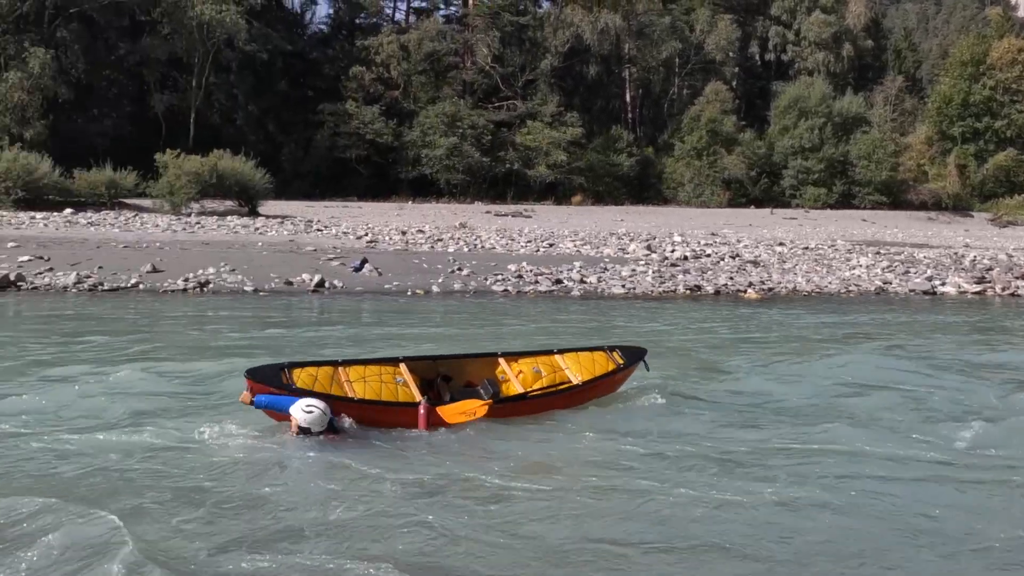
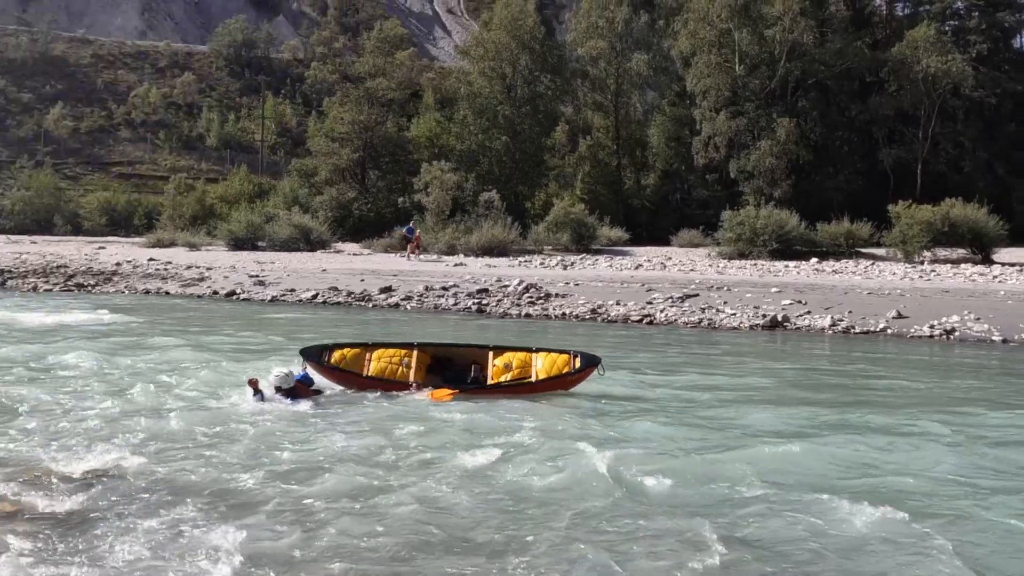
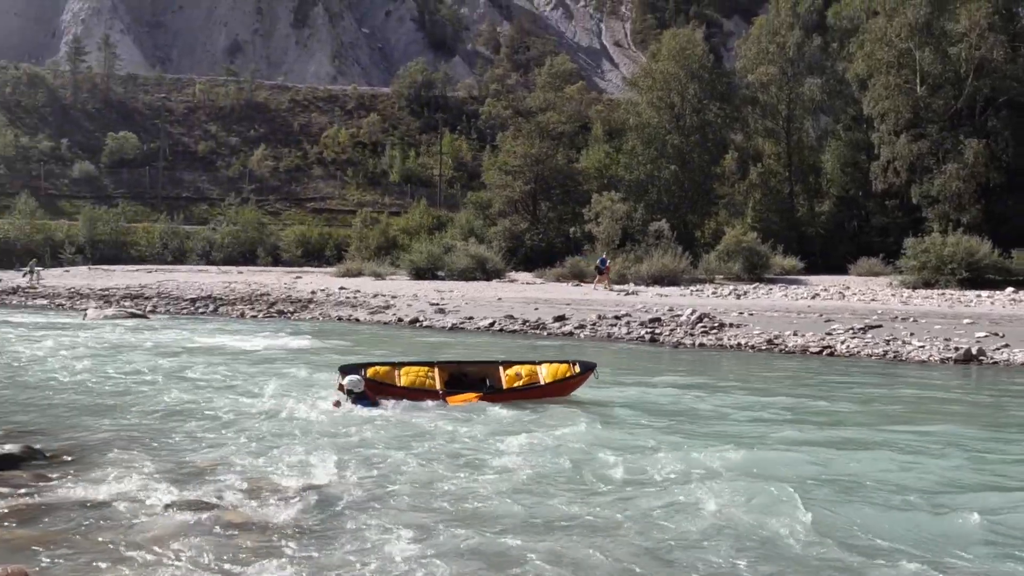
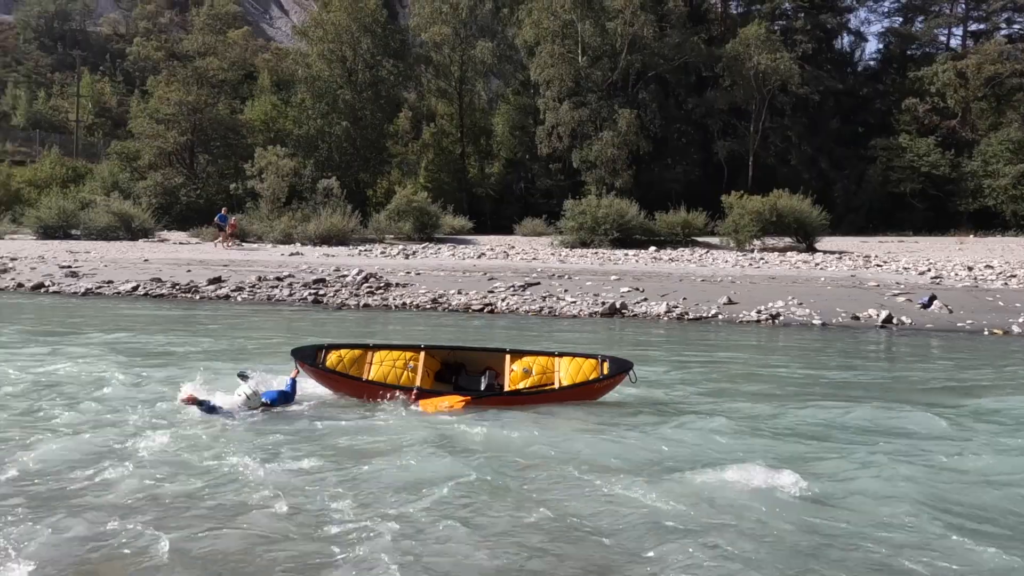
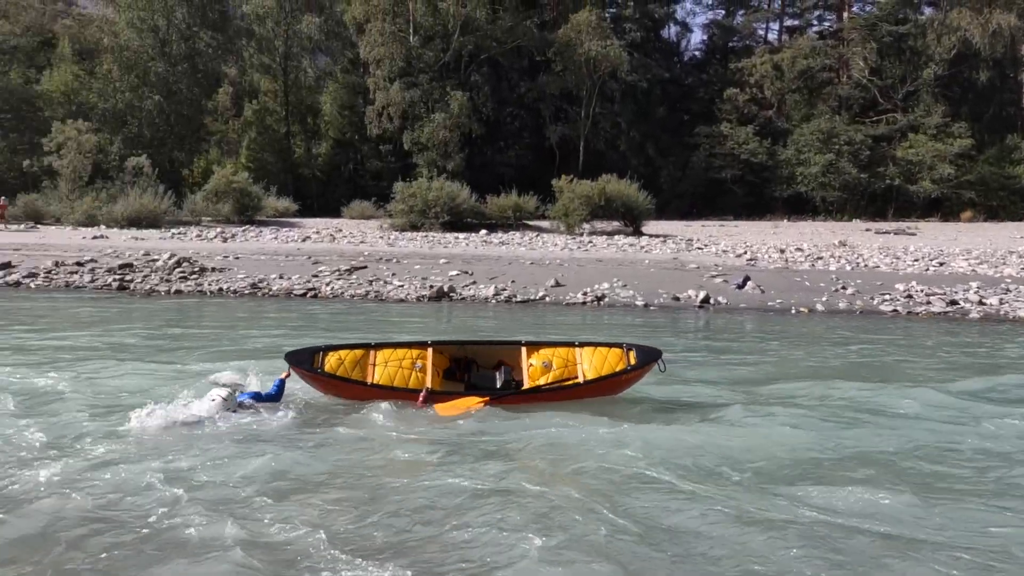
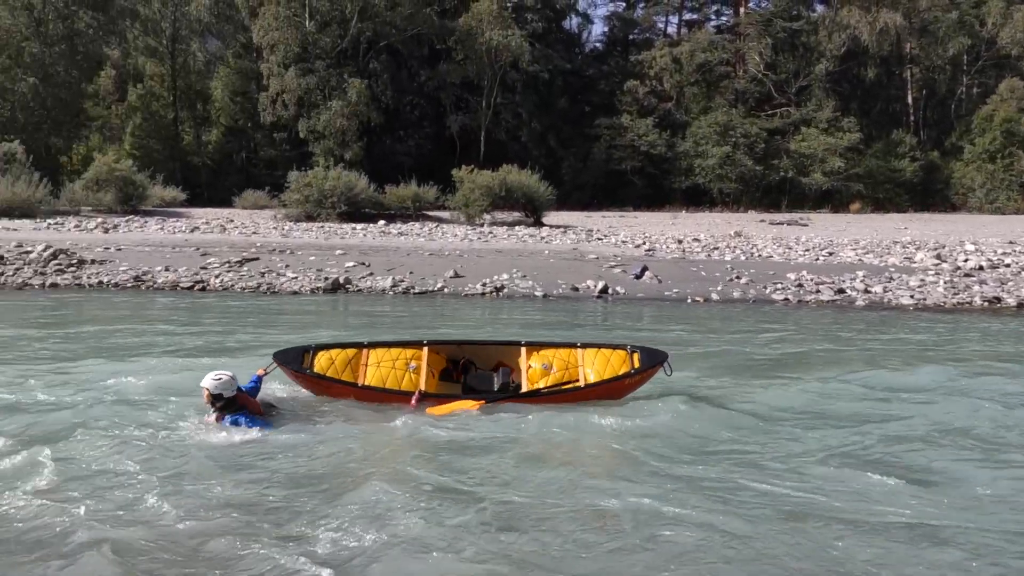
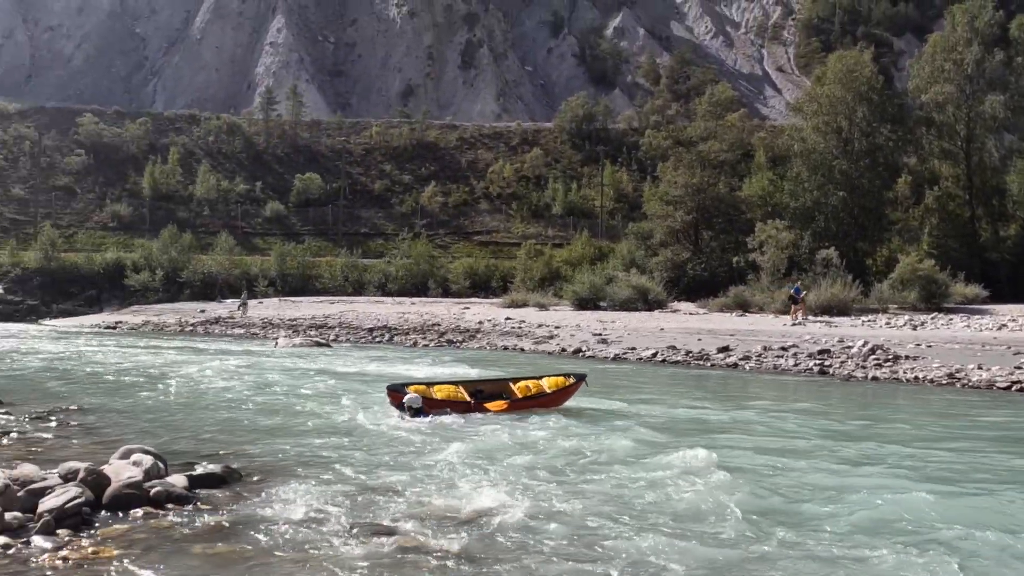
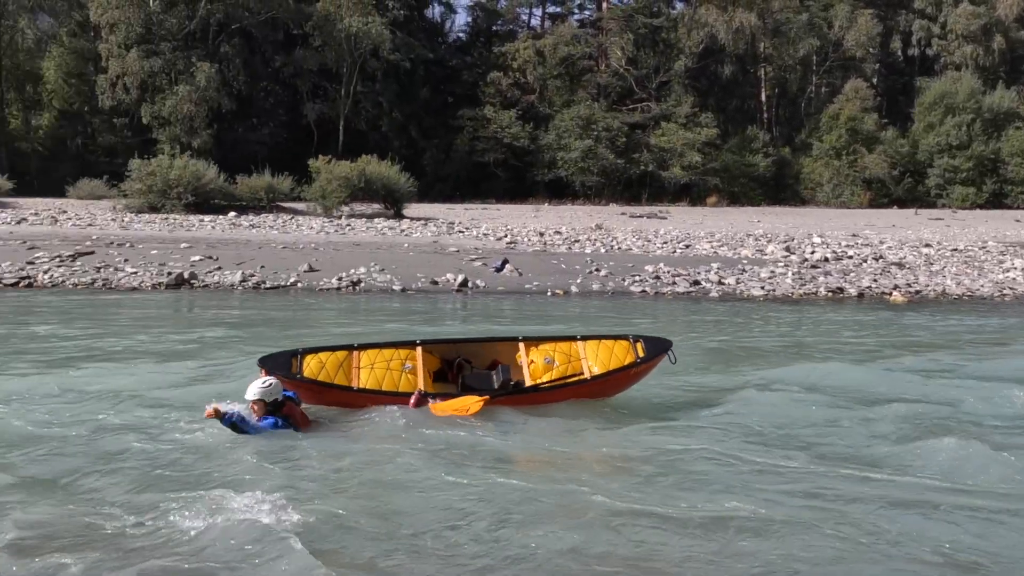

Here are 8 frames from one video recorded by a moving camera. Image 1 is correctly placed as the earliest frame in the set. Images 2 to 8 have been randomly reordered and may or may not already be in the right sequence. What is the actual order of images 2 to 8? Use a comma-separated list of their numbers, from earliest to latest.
8, 6, 5, 4, 2, 3, 7
